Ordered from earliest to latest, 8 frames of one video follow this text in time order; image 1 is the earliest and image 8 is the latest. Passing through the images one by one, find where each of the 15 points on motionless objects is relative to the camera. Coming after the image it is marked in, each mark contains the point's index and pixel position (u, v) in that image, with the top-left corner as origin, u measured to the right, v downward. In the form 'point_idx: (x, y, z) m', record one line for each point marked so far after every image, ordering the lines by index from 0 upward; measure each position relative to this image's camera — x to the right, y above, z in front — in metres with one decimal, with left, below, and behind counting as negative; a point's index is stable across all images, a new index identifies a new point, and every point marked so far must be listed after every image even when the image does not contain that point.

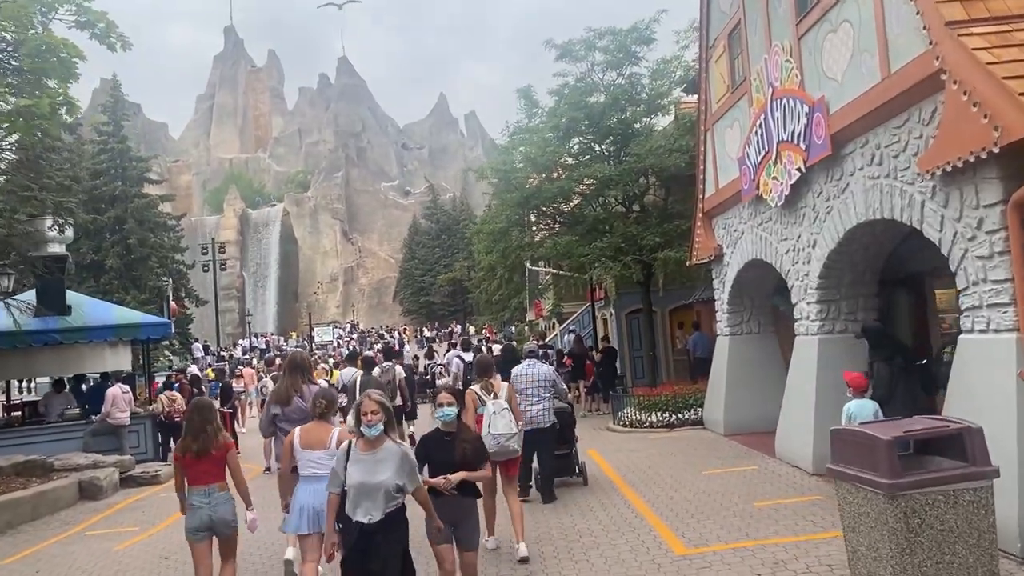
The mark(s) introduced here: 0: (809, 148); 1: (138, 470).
0: (+3.2, +1.5, +9.5) m
1: (-6.0, -2.9, +14.3) m
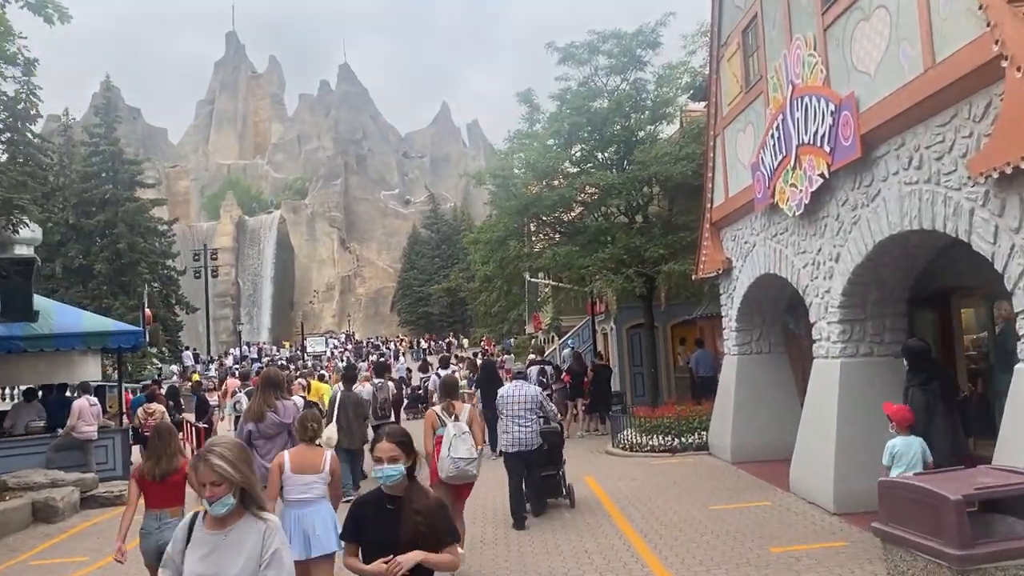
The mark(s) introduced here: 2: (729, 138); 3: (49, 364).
0: (+3.1, +1.3, +8.5) m
1: (-6.2, -3.0, +13.3) m
2: (+3.0, +2.1, +12.3) m
3: (-8.3, -1.4, +15.9) m
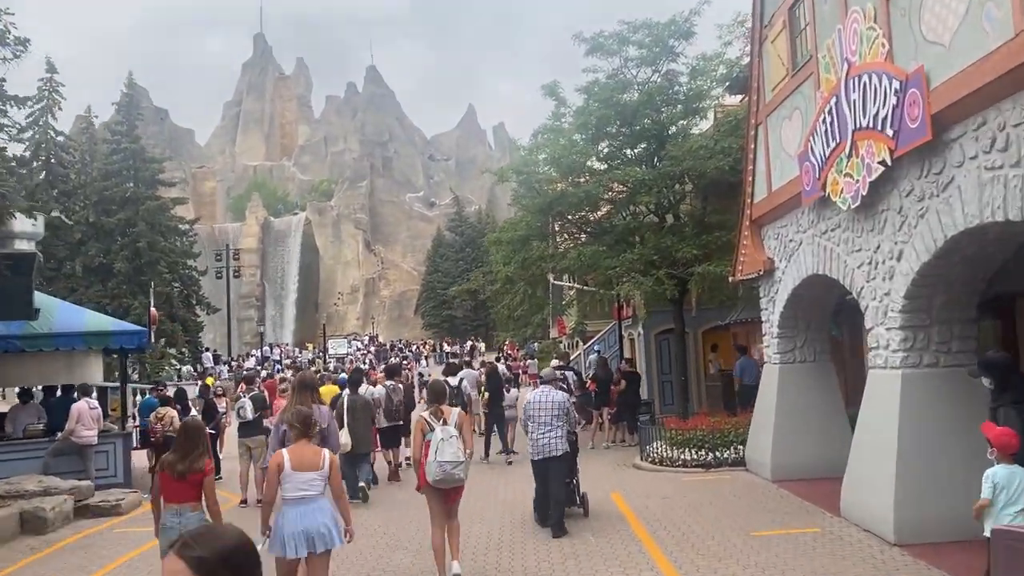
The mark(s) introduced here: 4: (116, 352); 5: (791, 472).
0: (+3.3, +1.3, +7.6) m
1: (-5.9, -3.0, +12.5) m
2: (+3.3, +2.1, +11.3) m
3: (-7.9, -1.3, +15.2) m
4: (-6.9, -1.1, +15.4) m
5: (+3.6, -2.4, +11.4) m
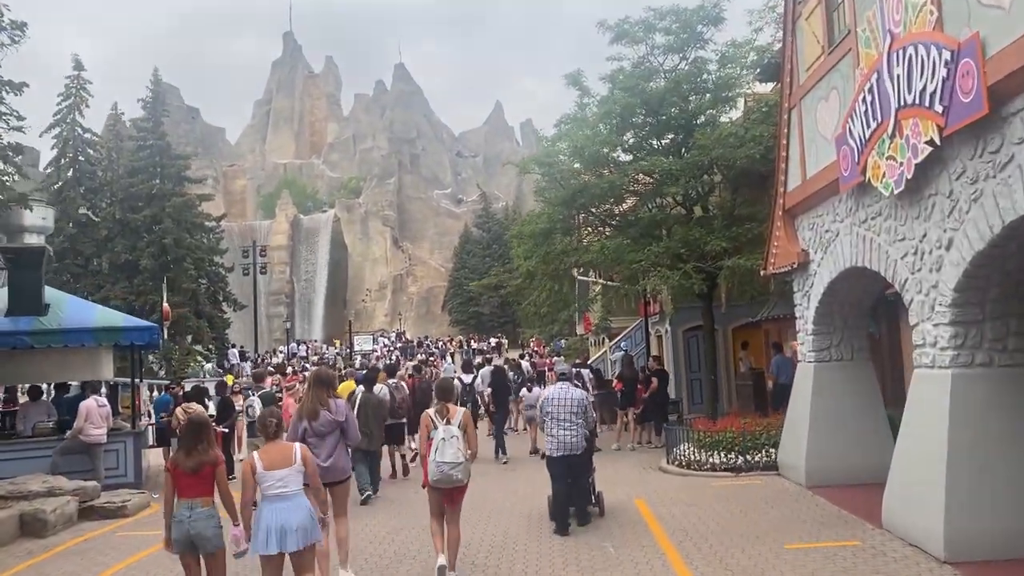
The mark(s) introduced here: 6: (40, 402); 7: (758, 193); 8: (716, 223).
0: (+3.4, +1.4, +6.9) m
1: (-5.6, -2.9, +12.2) m
2: (+3.5, +2.1, +10.6) m
3: (-7.6, -1.2, +14.9) m
4: (-6.5, -1.0, +15.1) m
5: (+3.8, -2.3, +10.7) m
6: (-7.8, -1.9, +14.7) m
7: (+4.7, +1.8, +16.8) m
8: (+3.8, +1.2, +16.3) m
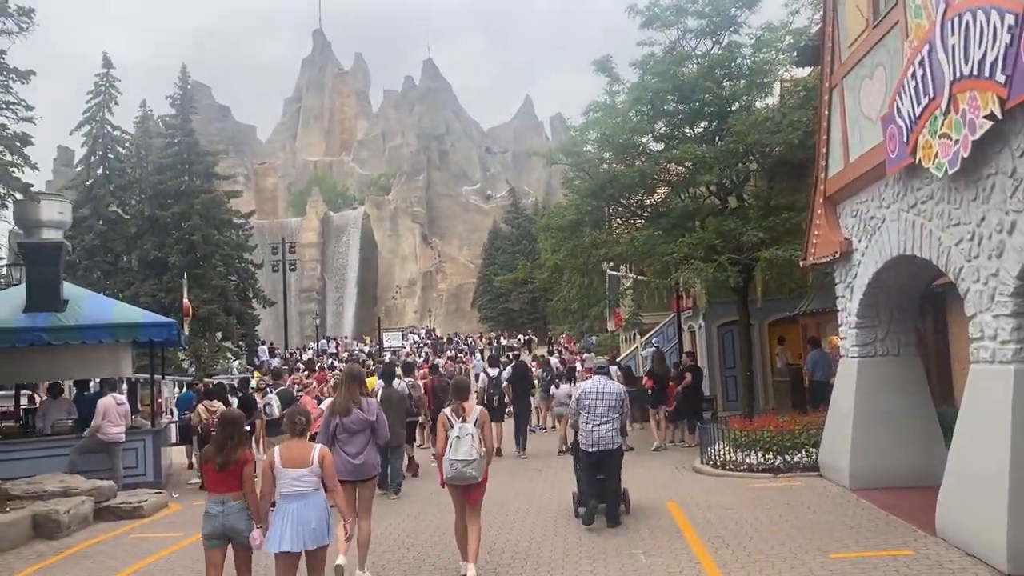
0: (+3.5, +1.5, +6.2) m
1: (-5.3, -2.8, +11.9) m
2: (+3.8, +2.2, +10.0) m
3: (-7.1, -1.2, +14.6) m
4: (-6.1, -0.9, +14.8) m
5: (+4.1, -2.2, +10.1) m
6: (-7.4, -1.8, +14.5) m
7: (+5.1, +1.9, +16.1) m
8: (+4.3, +1.3, +15.7) m
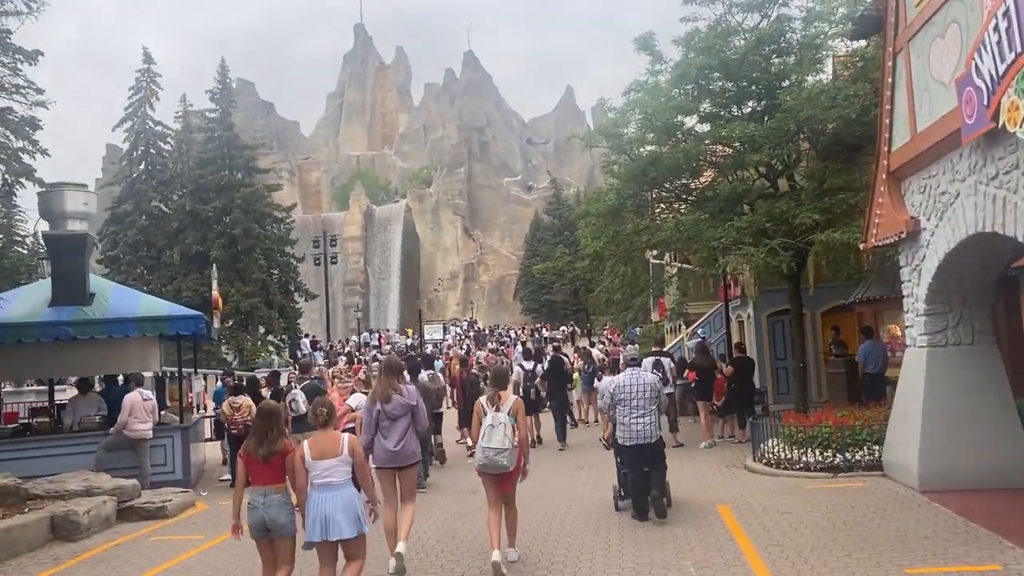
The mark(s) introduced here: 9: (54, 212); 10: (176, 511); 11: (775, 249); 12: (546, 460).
0: (+3.7, +1.6, +5.4) m
1: (-4.8, -2.7, +11.5) m
2: (+4.2, +2.4, +9.1) m
3: (-6.5, -1.0, +14.3) m
4: (-5.4, -0.8, +14.4) m
5: (+4.5, -2.0, +9.2) m
6: (-6.8, -1.7, +14.2) m
7: (+5.8, +2.2, +15.2) m
8: (+4.9, +1.6, +14.8) m
9: (-7.1, +1.2, +13.8) m
10: (-4.4, -2.9, +11.5) m
11: (+4.2, +0.6, +14.3) m
12: (+0.6, -2.9, +15.0) m
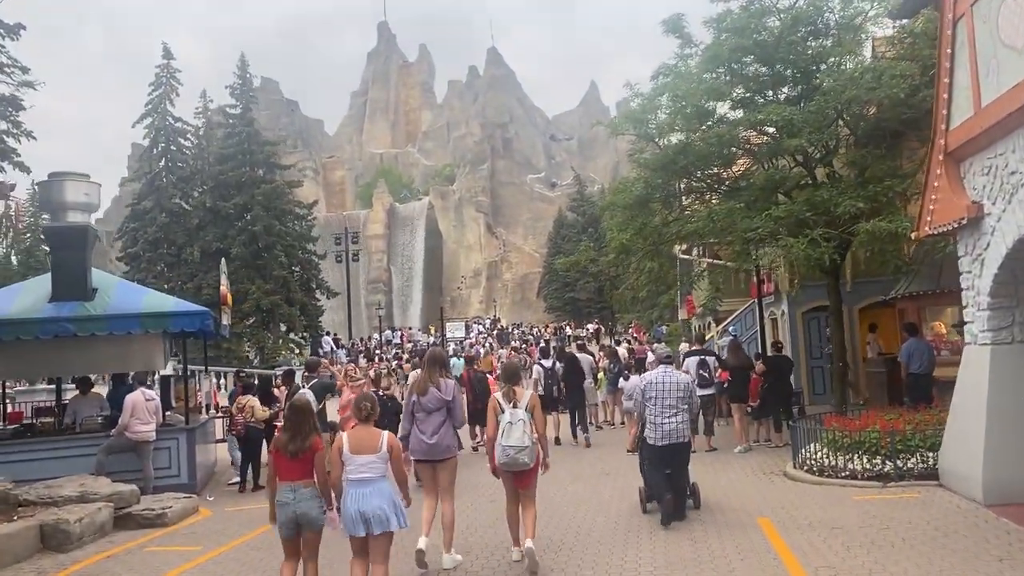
0: (+3.8, +1.7, +4.5) m
1: (-4.5, -2.6, +10.8) m
2: (+4.3, +2.5, +8.2) m
3: (-6.2, -1.0, +13.7) m
4: (-5.1, -0.7, +13.8) m
5: (+4.7, -1.9, +8.3) m
6: (-6.4, -1.6, +13.6) m
7: (+6.1, +2.2, +14.2) m
8: (+5.2, +1.6, +13.8) m
9: (-6.8, +1.3, +13.2) m
10: (-4.1, -2.8, +10.9) m
11: (+4.6, +0.7, +13.4) m
12: (+0.9, -2.8, +14.2) m
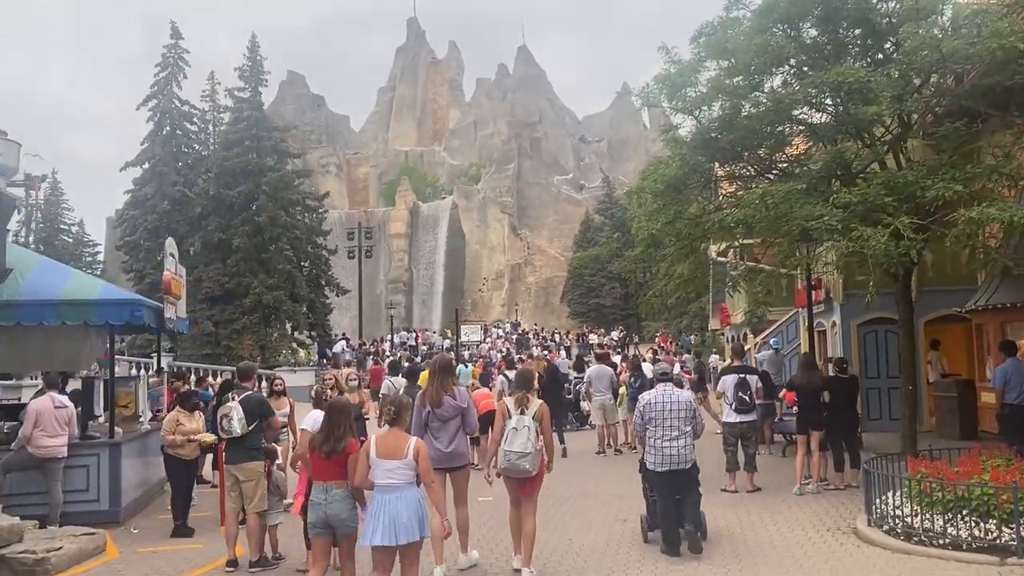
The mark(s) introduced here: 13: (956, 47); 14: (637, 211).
0: (+3.6, +1.7, +1.9) m
1: (-4.7, -2.4, +8.4) m
2: (+4.3, +2.5, +5.6) m
3: (-6.1, -0.7, +11.4) m
4: (-5.1, -0.5, +11.4) m
5: (+4.5, -2.0, +5.7) m
6: (-6.5, -1.4, +11.2) m
7: (+6.2, +2.1, +11.6) m
8: (+5.3, +1.6, +11.2) m
9: (-6.7, +1.5, +10.9) m
10: (-4.2, -2.6, +8.5) m
11: (+4.6, +0.6, +10.7) m
12: (+0.9, -2.8, +11.7) m
13: (+5.5, +2.9, +10.9) m
14: (+2.1, +1.3, +15.2) m
